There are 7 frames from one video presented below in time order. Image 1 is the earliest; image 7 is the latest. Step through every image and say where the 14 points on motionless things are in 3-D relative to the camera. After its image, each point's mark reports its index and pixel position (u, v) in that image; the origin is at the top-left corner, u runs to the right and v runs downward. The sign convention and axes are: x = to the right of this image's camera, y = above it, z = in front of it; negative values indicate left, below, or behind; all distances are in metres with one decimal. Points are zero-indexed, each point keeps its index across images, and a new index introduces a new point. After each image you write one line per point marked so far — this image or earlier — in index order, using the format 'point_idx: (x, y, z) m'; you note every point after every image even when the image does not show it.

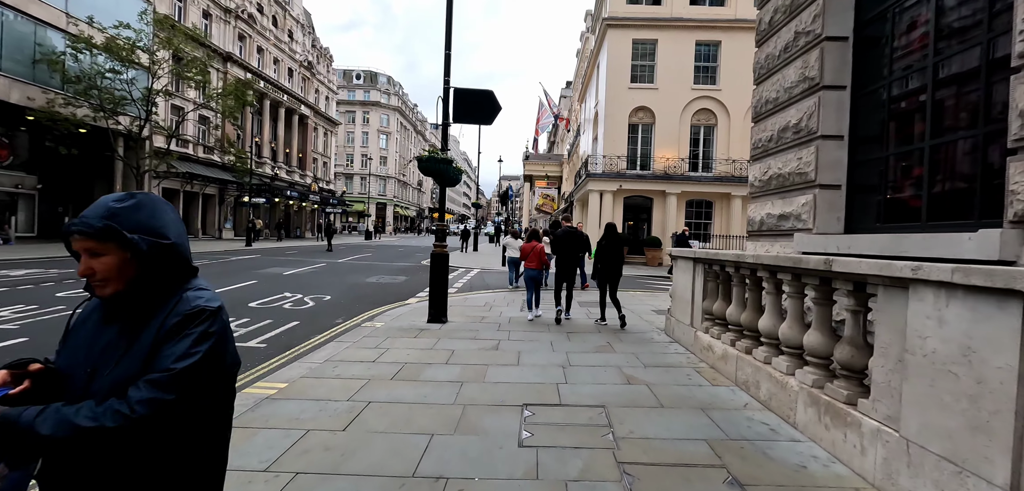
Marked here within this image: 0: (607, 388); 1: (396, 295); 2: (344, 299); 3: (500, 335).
0: (+1.0, -1.5, +4.4) m
1: (-3.0, -1.3, +11.3) m
2: (-4.0, -1.3, +10.2) m
3: (-0.2, -1.4, +6.7) m
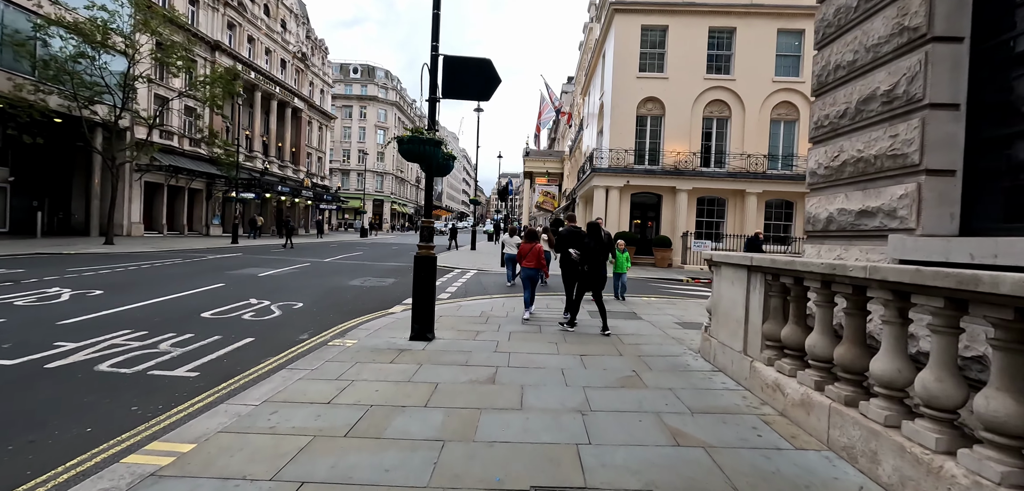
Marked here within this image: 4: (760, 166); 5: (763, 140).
0: (+1.0, -1.5, +3.1) m
1: (-3.1, -1.3, +10.0) m
2: (-4.0, -1.3, +8.9) m
3: (-0.2, -1.4, +5.4) m
4: (+11.3, +3.6, +19.6) m
5: (+11.4, +4.8, +19.7) m
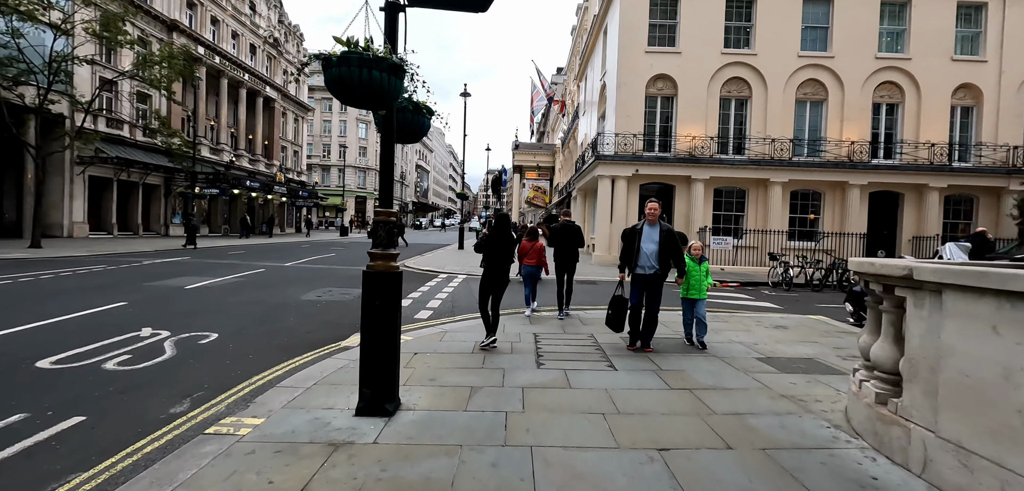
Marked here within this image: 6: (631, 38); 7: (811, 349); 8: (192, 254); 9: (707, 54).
0: (+1.2, -1.6, +0.6) m
1: (-3.0, -1.3, +7.4) m
2: (-3.9, -1.3, +6.2) m
3: (0.0, -1.5, +2.8) m
4: (+11.0, +3.8, +17.3) m
5: (+11.1, +4.9, +17.4) m
6: (+4.8, +8.5, +17.6) m
7: (+4.1, -1.4, +5.9) m
8: (-13.9, -0.4, +18.7) m
9: (+7.9, +7.8, +17.5) m
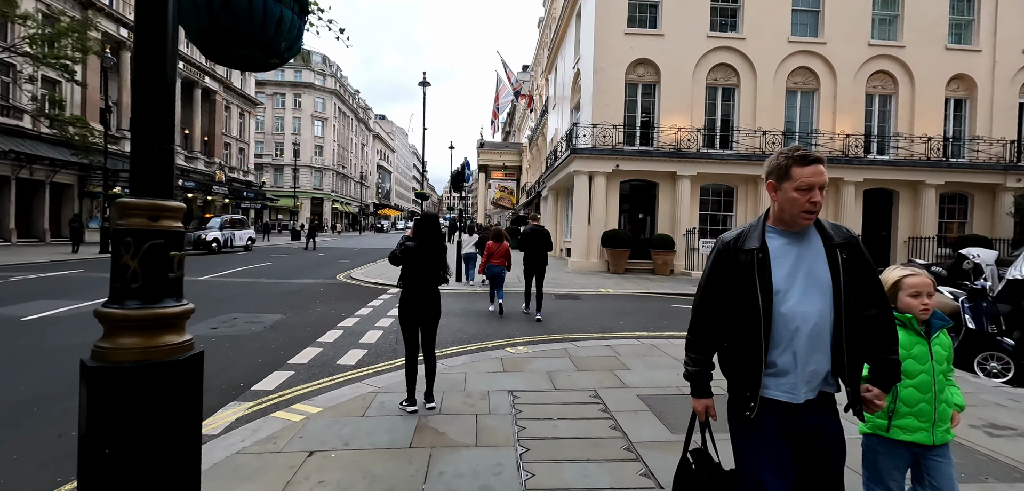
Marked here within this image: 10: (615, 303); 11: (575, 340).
0: (+1.3, -1.7, -1.5) m
1: (-3.4, -1.5, +4.9) m
2: (-4.2, -1.5, +3.7) m
3: (-0.1, -1.6, +0.6) m
4: (+9.7, +3.7, +15.9) m
5: (+9.9, +4.9, +16.0) m
6: (+3.5, +8.3, +15.8) m
7: (+3.8, -1.5, +4.0) m
8: (-15.2, -0.7, +15.4) m
9: (+6.6, +7.6, +15.9) m
10: (+2.4, -1.3, +9.9) m
11: (+1.0, -1.4, +6.5) m
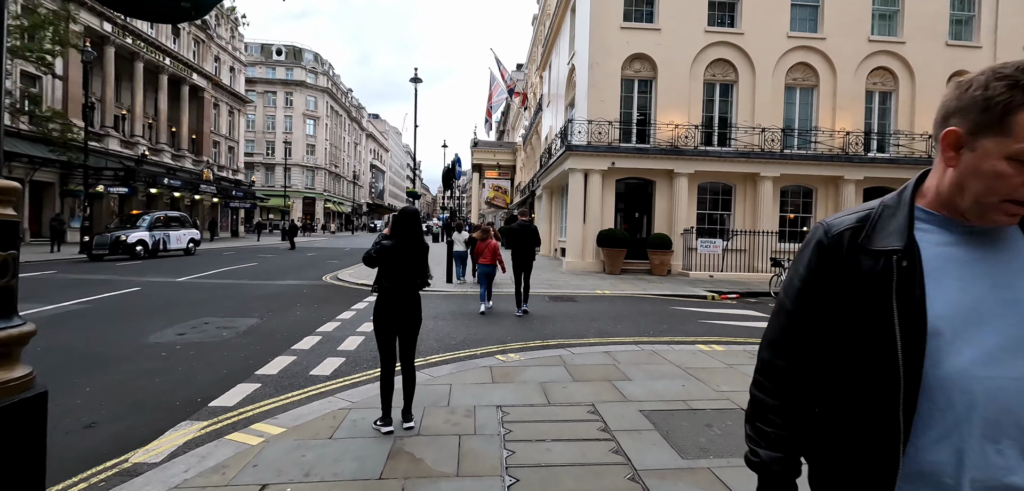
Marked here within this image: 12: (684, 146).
0: (+1.3, -1.7, -1.9) m
1: (-3.5, -1.5, +4.4) m
2: (-4.3, -1.5, +3.2) m
3: (-0.1, -1.6, +0.2) m
4: (+9.5, +3.7, +15.6) m
5: (+9.6, +4.9, +15.7) m
6: (+3.3, +8.3, +15.4) m
7: (+3.7, -1.5, +3.6) m
8: (-15.4, -0.7, +14.8) m
9: (+6.4, +7.7, +15.5) m
10: (+2.2, -1.3, +9.4) m
11: (+0.8, -1.4, +6.1) m
12: (+6.1, +3.6, +15.4) m
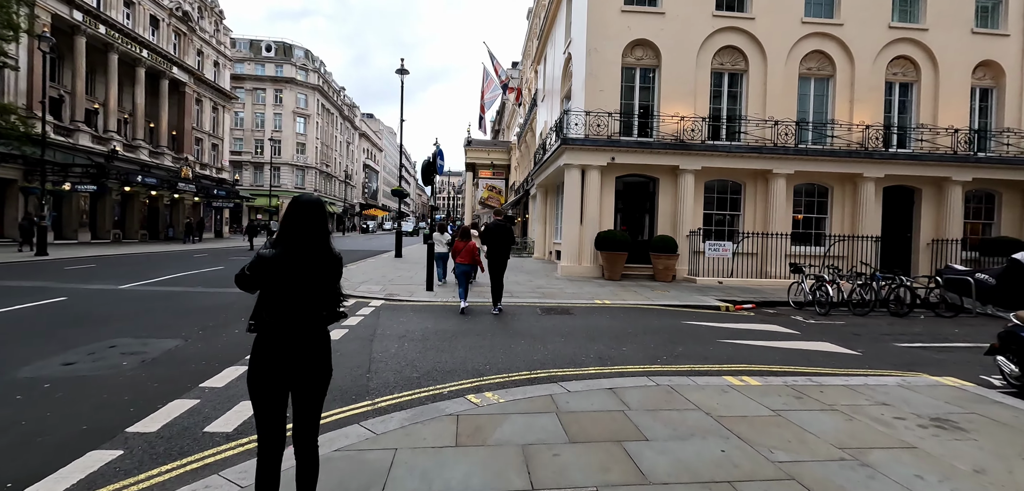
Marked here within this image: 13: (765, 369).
0: (+1.1, -1.7, -3.3) m
1: (-3.7, -1.6, +3.1) m
2: (-4.5, -1.6, +1.8) m
3: (-0.3, -1.7, -1.2) m
4: (+9.2, +3.6, +14.3) m
5: (+9.3, +4.8, +14.5) m
6: (+3.0, +8.2, +14.1) m
7: (+3.5, -1.6, +2.3) m
8: (-15.7, -0.8, +13.3) m
9: (+6.1, +7.6, +14.3) m
10: (+1.9, -1.4, +8.1) m
11: (+0.6, -1.5, +4.8) m
12: (+5.8, +3.5, +14.1) m
13: (+3.2, -1.5, +5.4) m
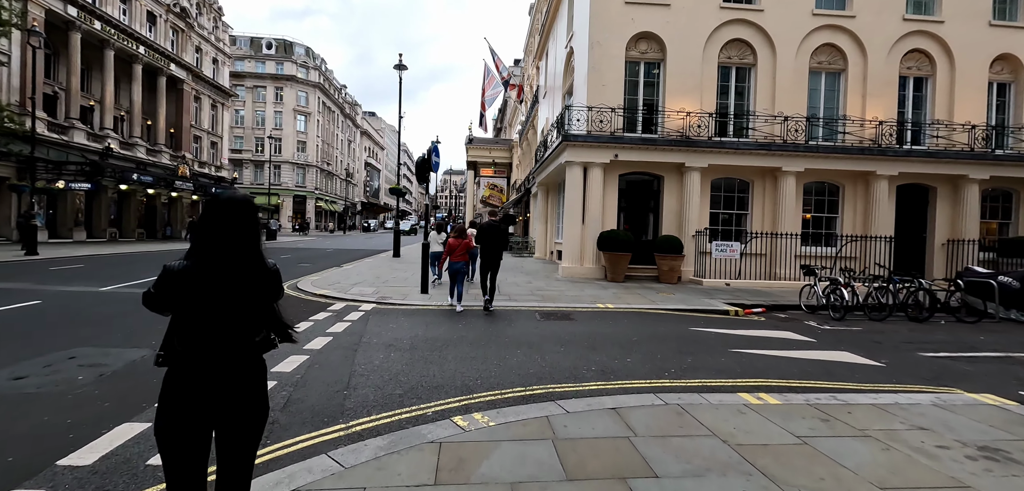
0: (+1.0, -1.8, -3.7) m
1: (-3.8, -1.6, +2.6) m
2: (-4.6, -1.6, +1.4) m
3: (-0.4, -1.7, -1.6) m
4: (+9.1, +3.6, +13.8) m
5: (+9.3, +4.8, +13.9) m
6: (+3.0, +8.2, +13.6) m
7: (+3.4, -1.6, +1.8) m
8: (-15.7, -0.8, +13.0) m
9: (+6.1, +7.5, +13.7) m
10: (+1.9, -1.4, +7.7) m
11: (+0.5, -1.5, +4.3) m
12: (+5.8, +3.4, +13.6) m
13: (+3.1, -1.6, +4.9) m
